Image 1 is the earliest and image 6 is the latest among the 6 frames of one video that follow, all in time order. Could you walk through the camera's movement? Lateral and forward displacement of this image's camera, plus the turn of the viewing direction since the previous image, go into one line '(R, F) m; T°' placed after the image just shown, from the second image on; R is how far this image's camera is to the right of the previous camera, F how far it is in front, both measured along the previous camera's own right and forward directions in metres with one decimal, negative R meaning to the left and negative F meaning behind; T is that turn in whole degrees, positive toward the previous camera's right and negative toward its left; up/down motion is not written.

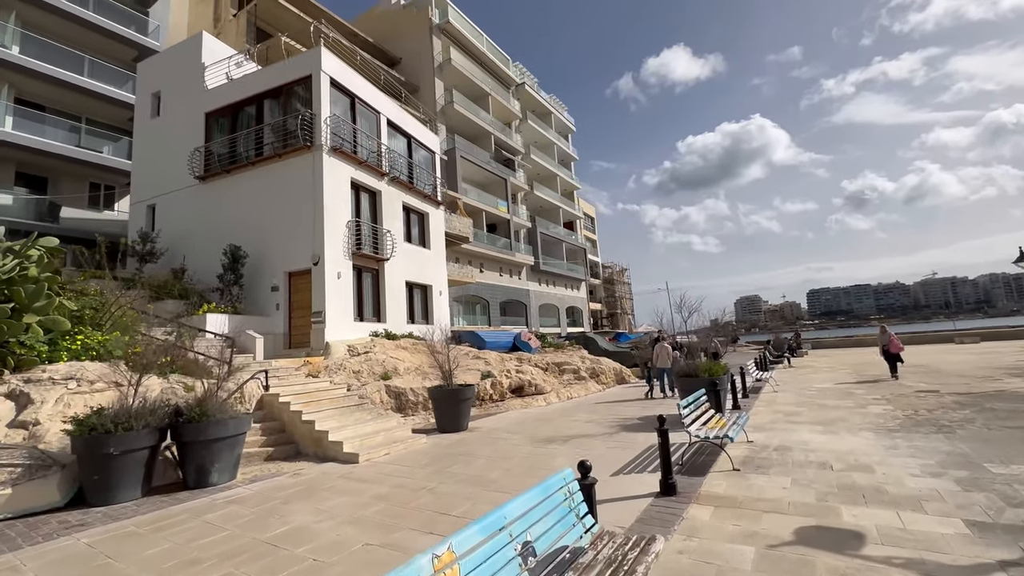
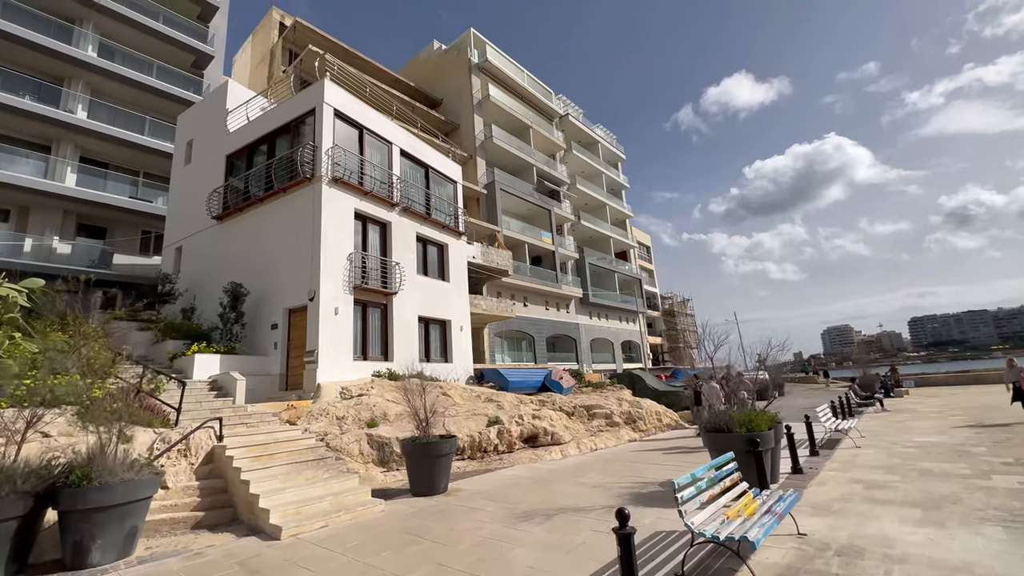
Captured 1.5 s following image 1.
(+1.5, +1.7) m; -8°
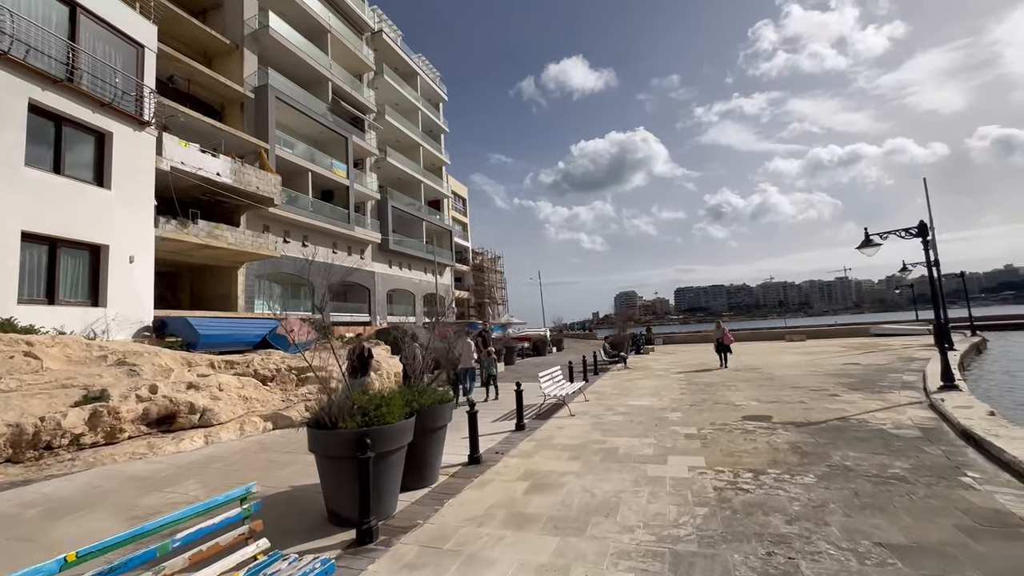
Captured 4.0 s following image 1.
(+3.3, +2.5) m; +22°
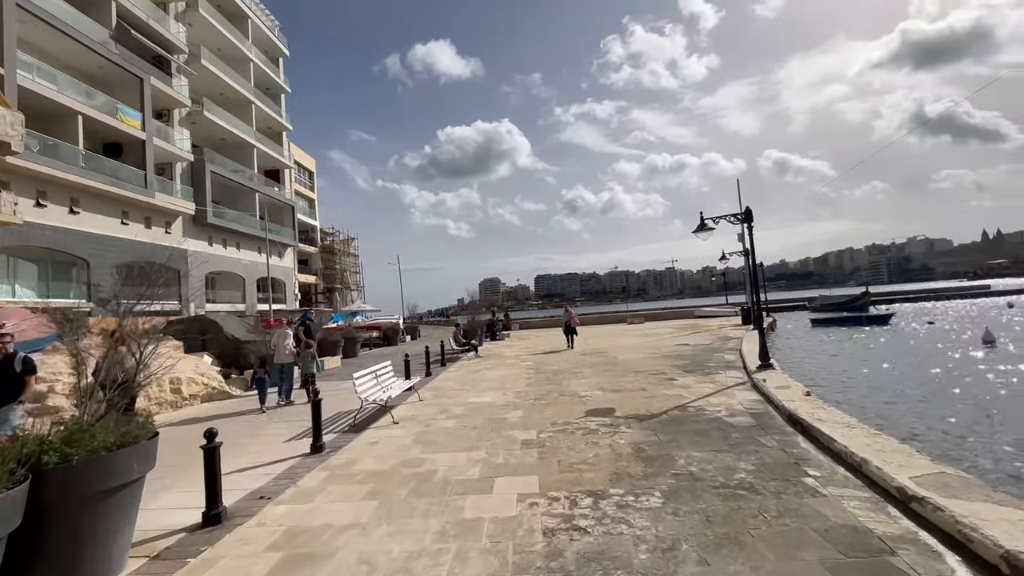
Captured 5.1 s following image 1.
(+0.9, +1.6) m; +17°
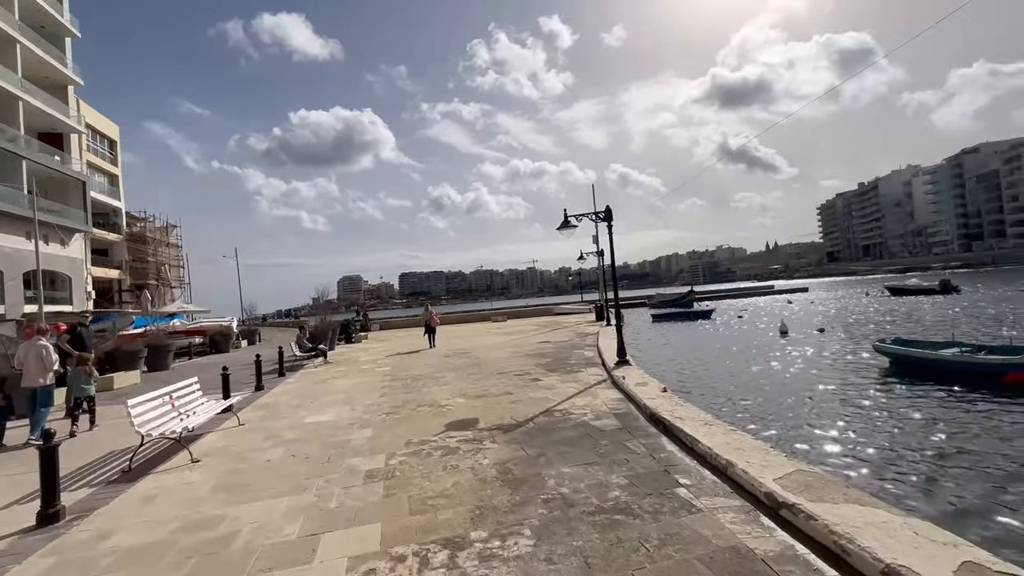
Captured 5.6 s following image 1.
(+0.2, +0.9) m; +17°
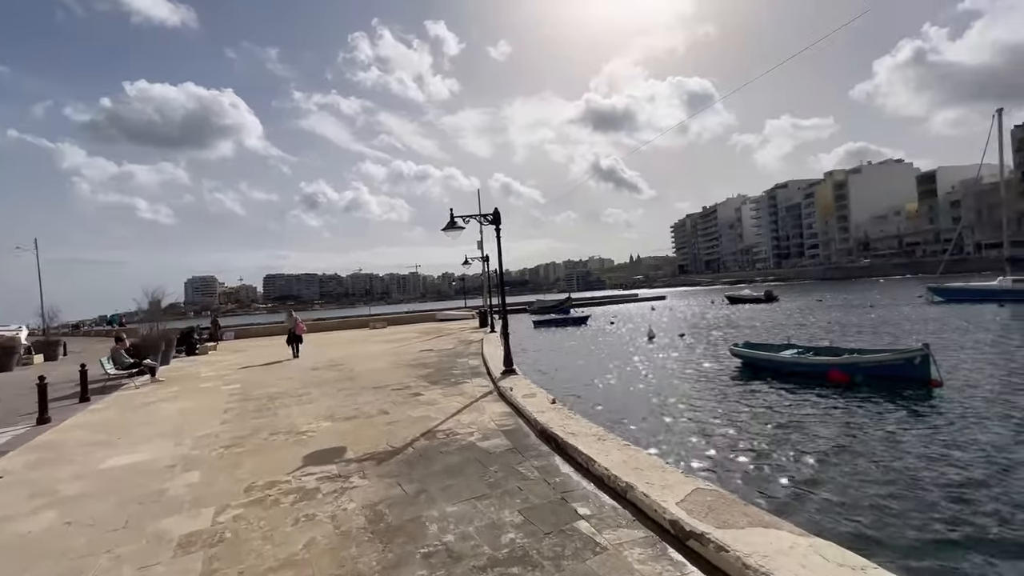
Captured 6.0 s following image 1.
(0.0, +0.7) m; +15°
